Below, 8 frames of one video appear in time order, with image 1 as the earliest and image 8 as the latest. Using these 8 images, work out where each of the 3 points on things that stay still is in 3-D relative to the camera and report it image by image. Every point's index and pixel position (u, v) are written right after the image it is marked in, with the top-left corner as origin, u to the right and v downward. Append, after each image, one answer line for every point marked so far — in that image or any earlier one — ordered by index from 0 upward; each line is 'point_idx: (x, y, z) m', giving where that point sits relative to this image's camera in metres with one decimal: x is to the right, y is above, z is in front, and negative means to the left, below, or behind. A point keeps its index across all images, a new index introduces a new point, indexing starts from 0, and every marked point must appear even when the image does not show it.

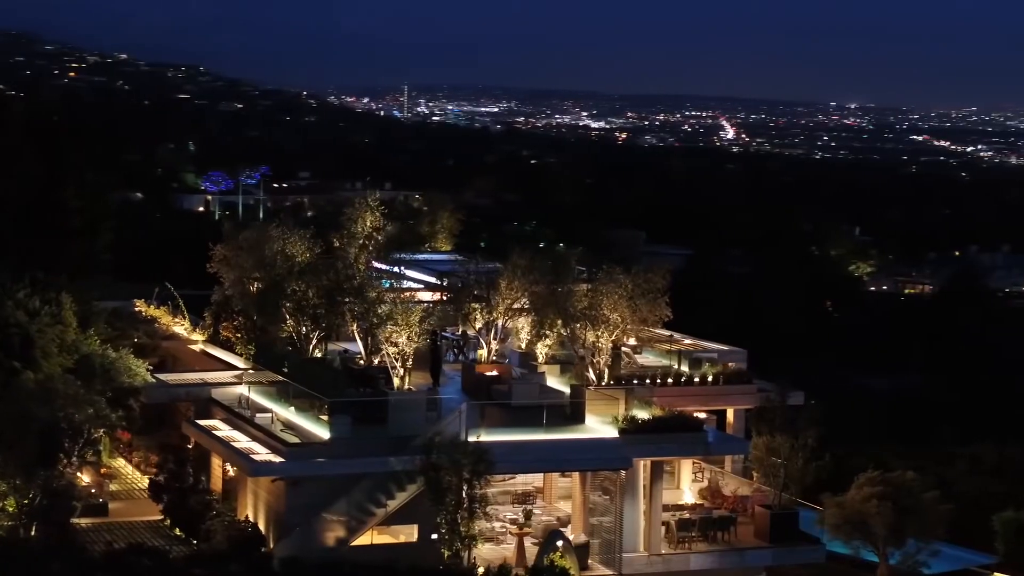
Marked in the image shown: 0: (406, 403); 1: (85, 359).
0: (-0.8, -0.9, +16.4) m
1: (-3.5, -0.6, +17.9) m
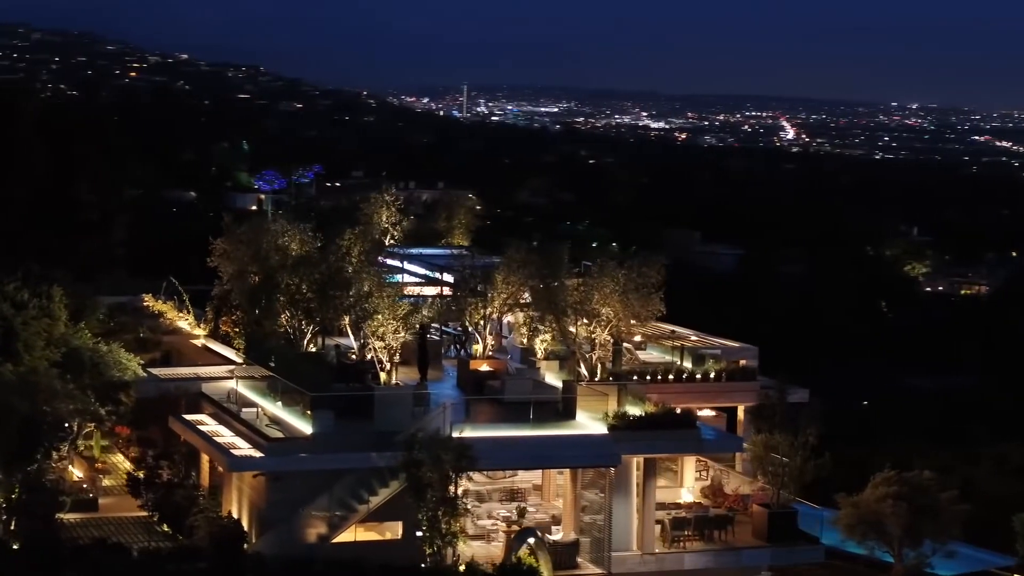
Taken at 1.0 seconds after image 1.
0: (-0.9, -0.8, +16.2) m
1: (-3.5, -0.5, +17.8) m
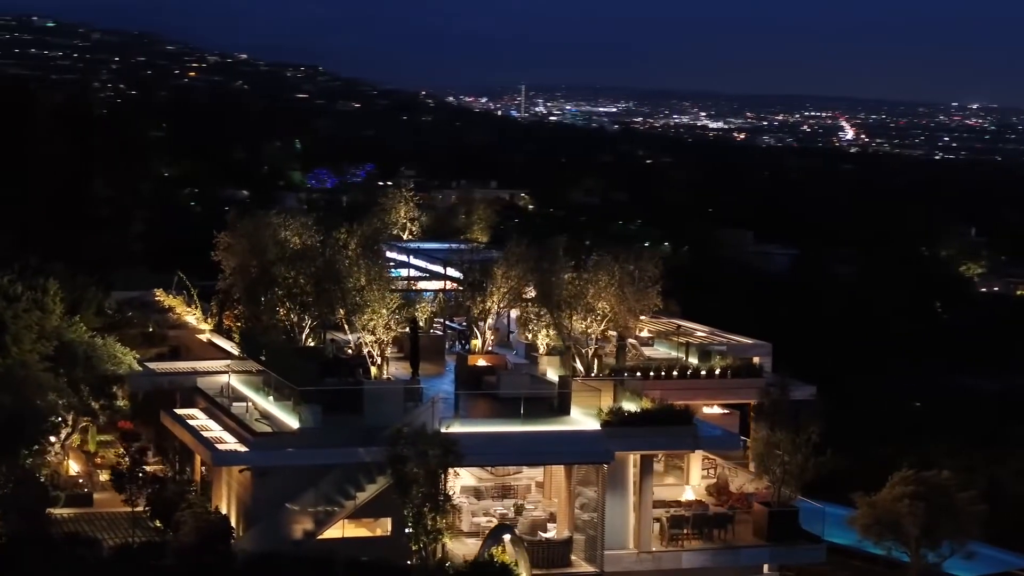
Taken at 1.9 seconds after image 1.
0: (-0.9, -0.8, +16.0) m
1: (-3.6, -0.5, +17.6) m
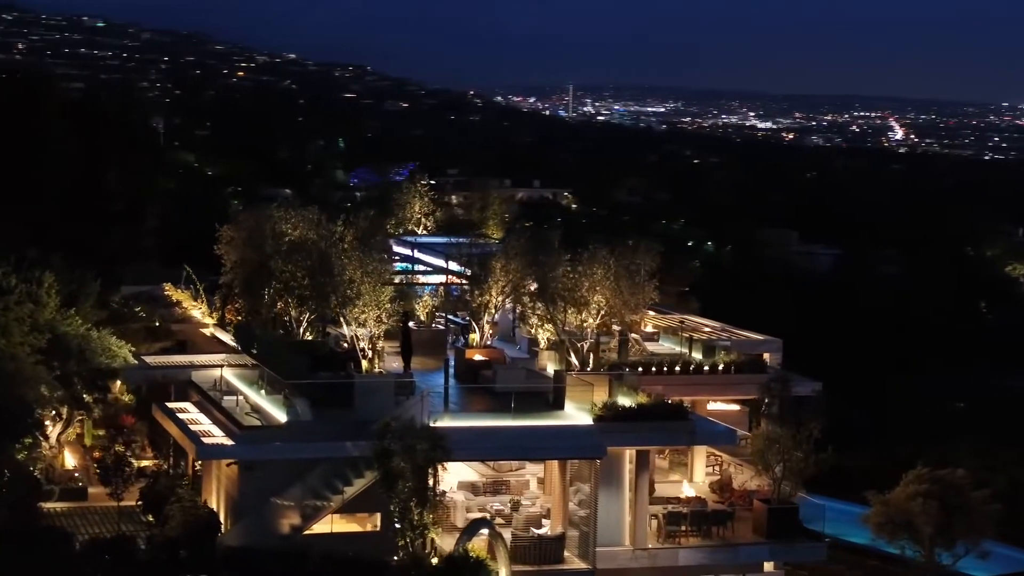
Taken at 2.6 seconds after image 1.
0: (-1.0, -0.7, +15.8) m
1: (-3.6, -0.4, +17.5) m
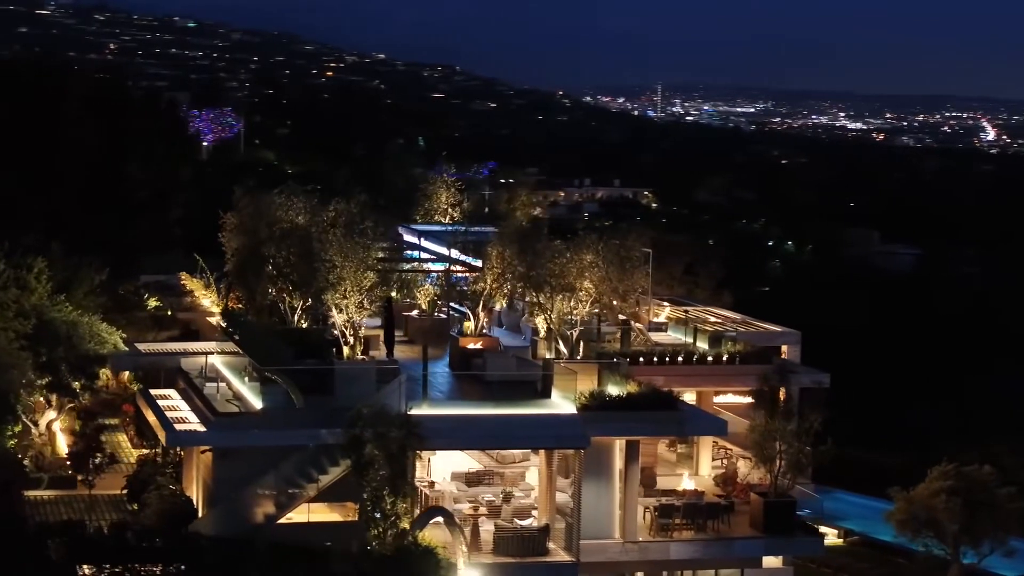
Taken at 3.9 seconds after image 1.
0: (-1.1, -0.6, +15.5) m
1: (-3.6, -0.3, +17.3) m
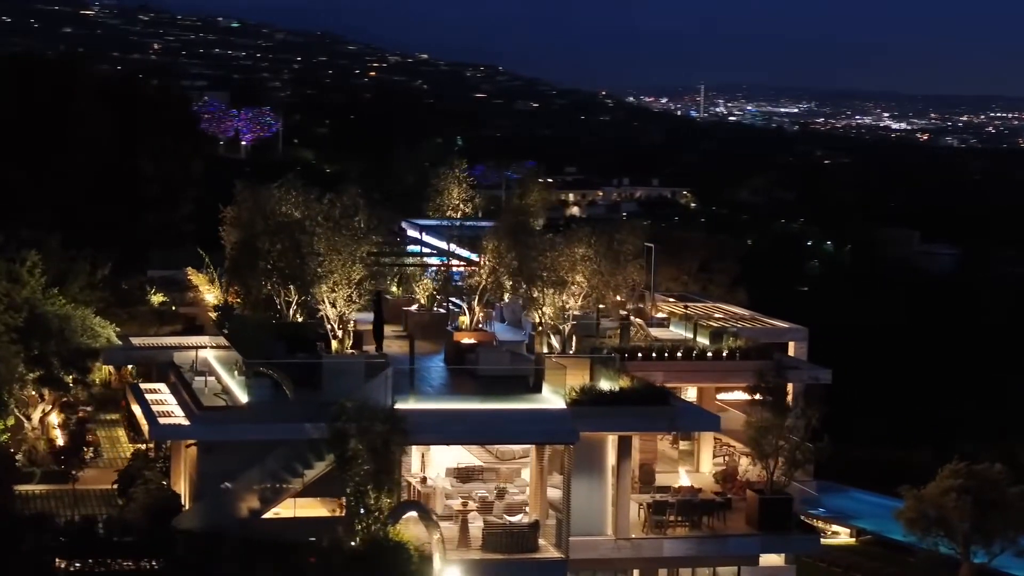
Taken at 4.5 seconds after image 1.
0: (-1.2, -0.6, +15.3) m
1: (-3.7, -0.2, +17.2) m
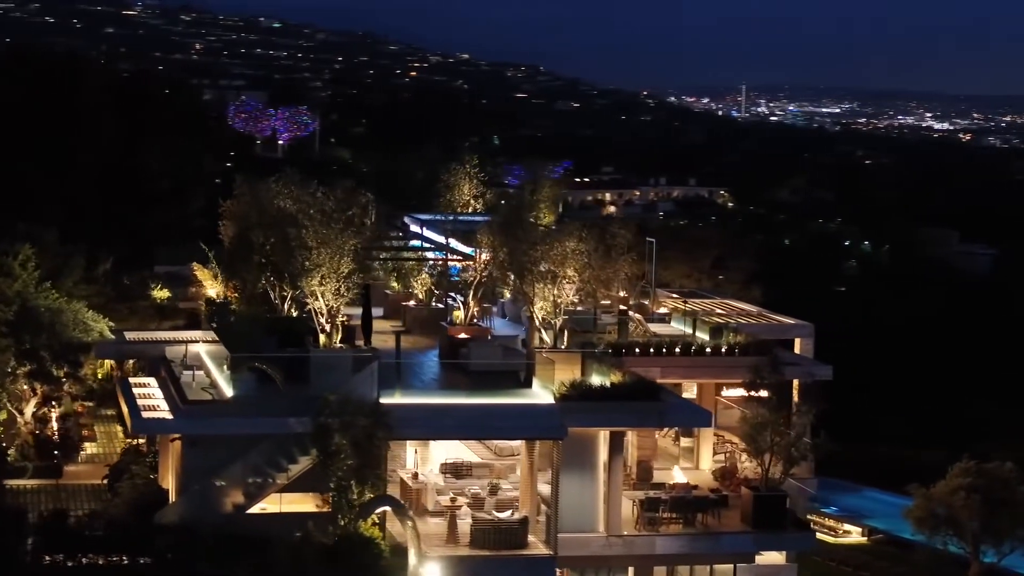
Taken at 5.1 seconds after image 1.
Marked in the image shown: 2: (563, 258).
0: (-1.3, -0.5, +15.2) m
1: (-3.7, -0.2, +17.1) m
2: (+0.5, +0.2, +17.2) m
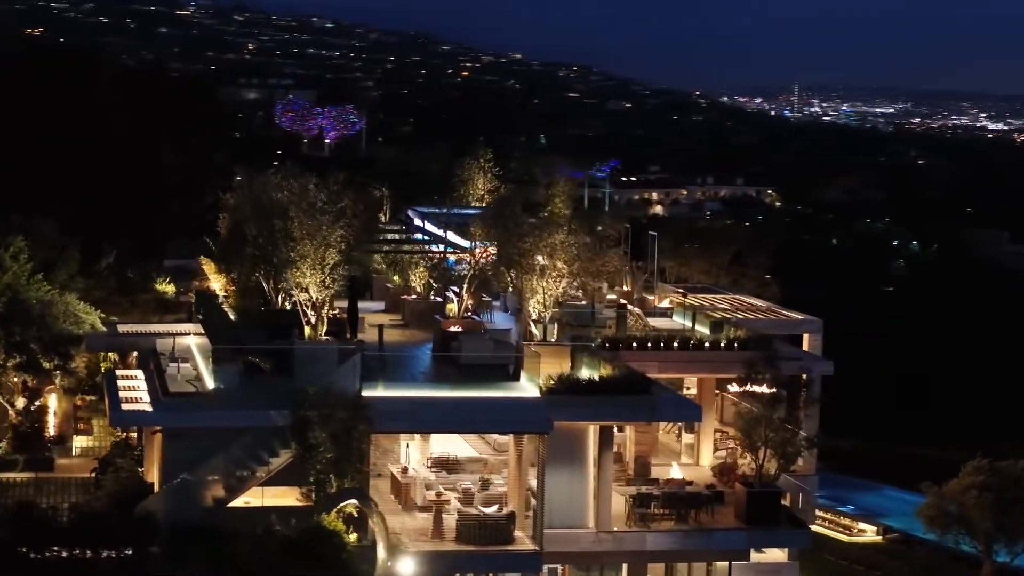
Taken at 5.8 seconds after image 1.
0: (-1.4, -0.4, +15.0) m
1: (-3.8, -0.1, +17.0) m
2: (+0.4, +0.3, +17.0) m
